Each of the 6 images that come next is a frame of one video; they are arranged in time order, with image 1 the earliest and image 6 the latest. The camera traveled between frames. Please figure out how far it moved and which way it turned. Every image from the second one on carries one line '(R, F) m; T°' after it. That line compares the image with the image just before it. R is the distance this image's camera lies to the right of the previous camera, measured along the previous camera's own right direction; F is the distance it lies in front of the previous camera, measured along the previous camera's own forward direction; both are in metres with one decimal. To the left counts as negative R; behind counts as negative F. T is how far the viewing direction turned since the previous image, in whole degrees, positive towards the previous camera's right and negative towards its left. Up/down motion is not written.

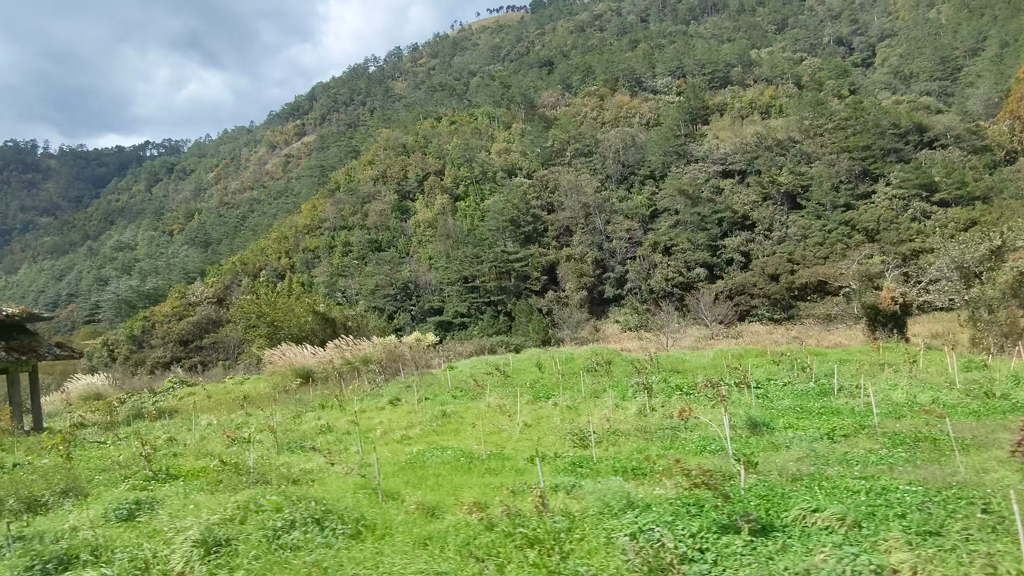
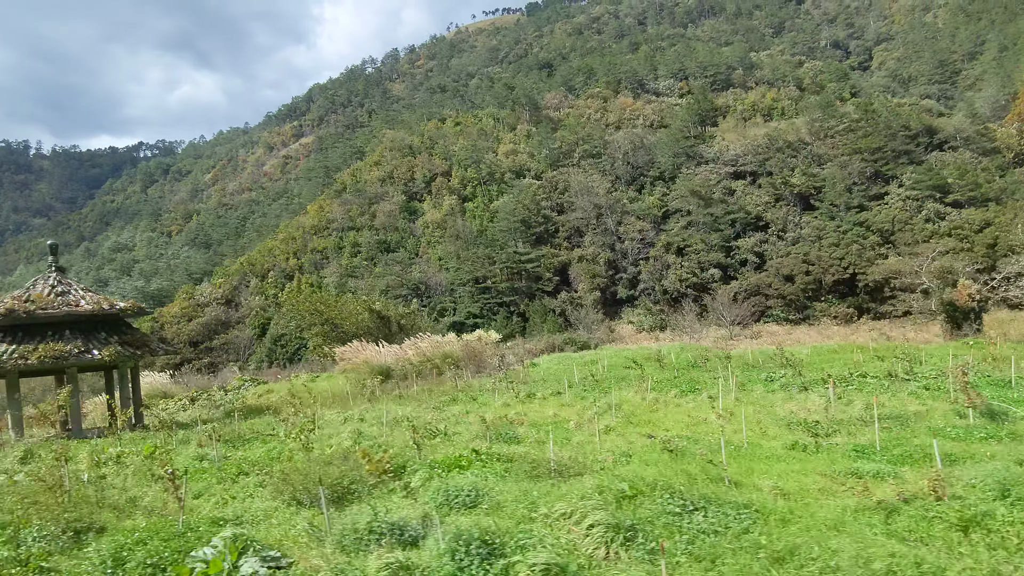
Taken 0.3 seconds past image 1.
(-1.1, +0.1) m; +1°
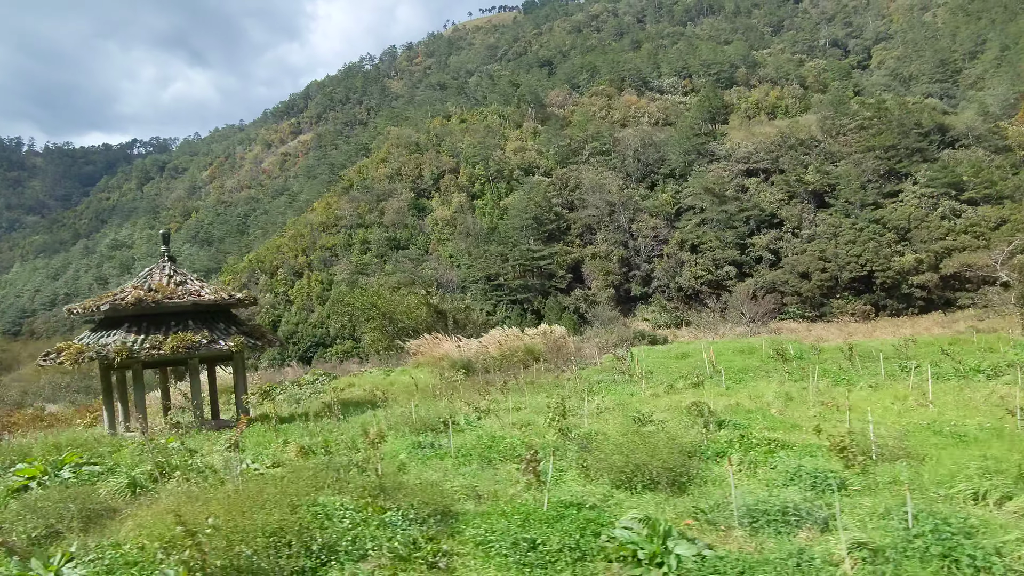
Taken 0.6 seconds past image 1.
(-1.1, +0.1) m; +1°
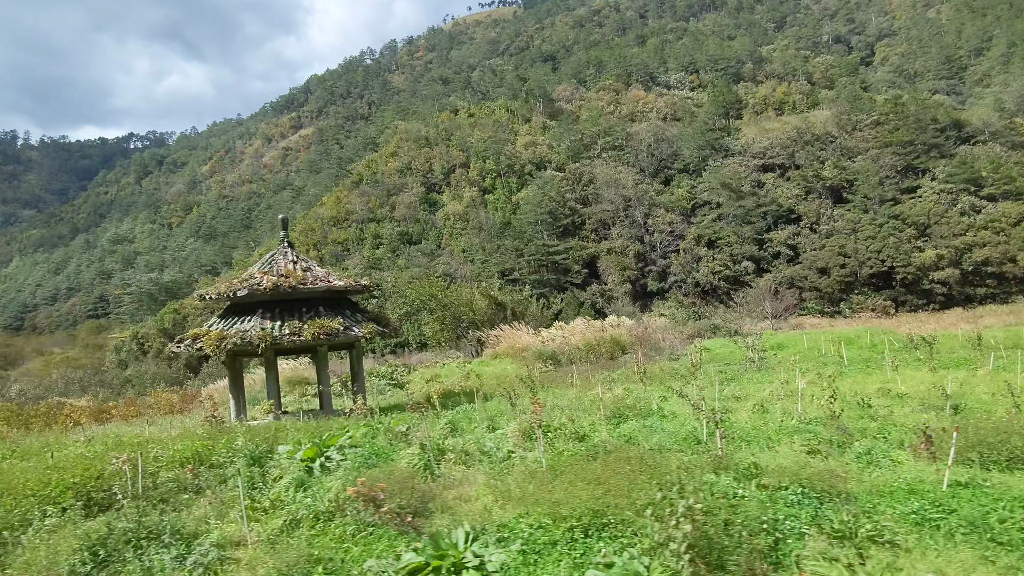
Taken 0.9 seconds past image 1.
(-1.1, +0.1) m; 0°
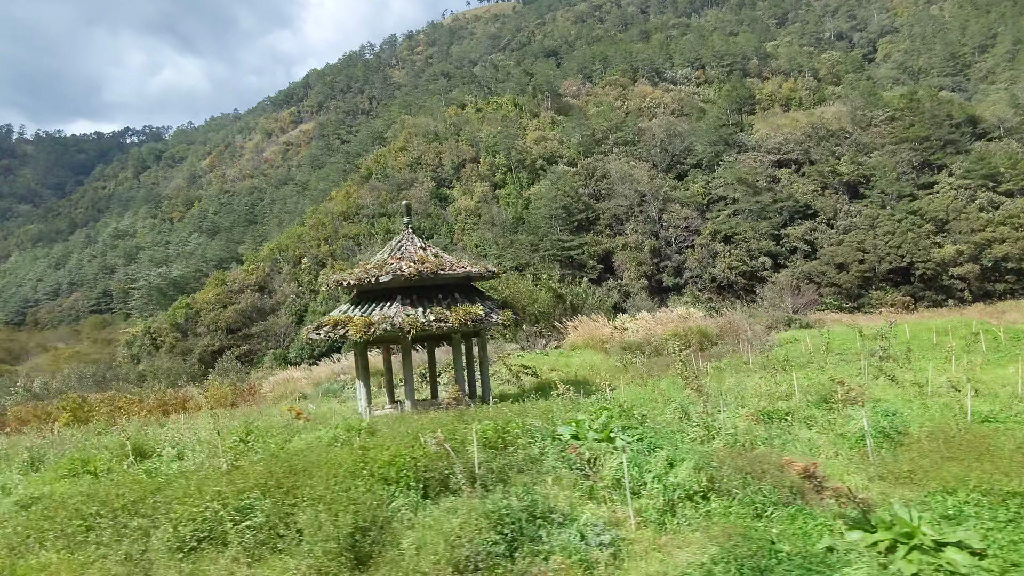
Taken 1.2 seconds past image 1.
(-1.1, +0.1) m; 0°
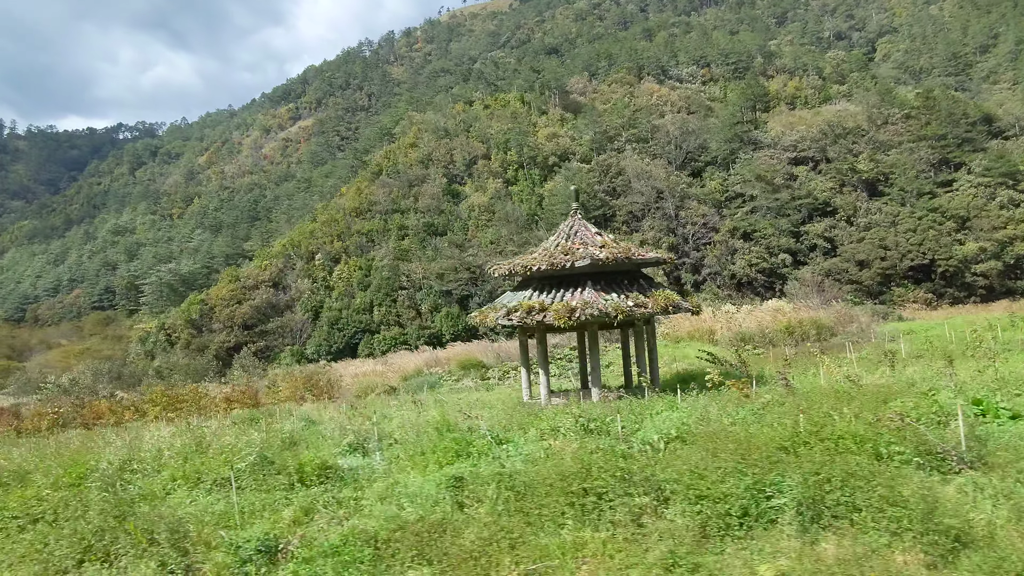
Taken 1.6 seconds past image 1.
(-1.5, +0.1) m; +1°
